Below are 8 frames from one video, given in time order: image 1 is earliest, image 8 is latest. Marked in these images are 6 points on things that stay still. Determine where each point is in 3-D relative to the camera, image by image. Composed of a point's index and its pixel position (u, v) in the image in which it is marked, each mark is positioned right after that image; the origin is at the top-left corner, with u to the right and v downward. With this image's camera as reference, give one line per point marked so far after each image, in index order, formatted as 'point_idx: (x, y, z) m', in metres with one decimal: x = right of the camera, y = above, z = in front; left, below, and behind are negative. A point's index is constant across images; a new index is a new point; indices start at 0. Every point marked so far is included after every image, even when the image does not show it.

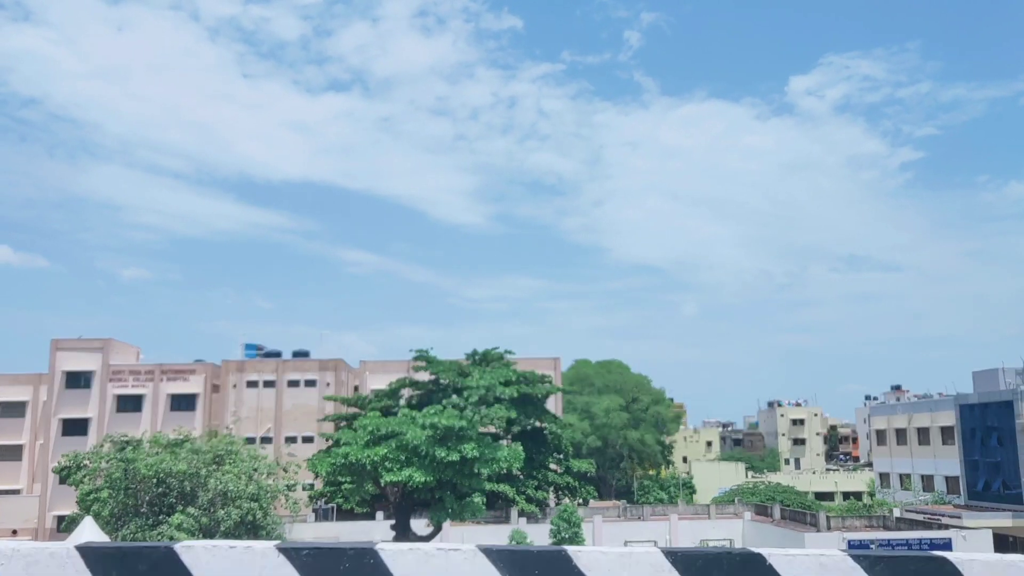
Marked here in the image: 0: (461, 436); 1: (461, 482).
0: (-1.3, -3.7, +19.3) m
1: (-1.3, -4.9, +19.3) m
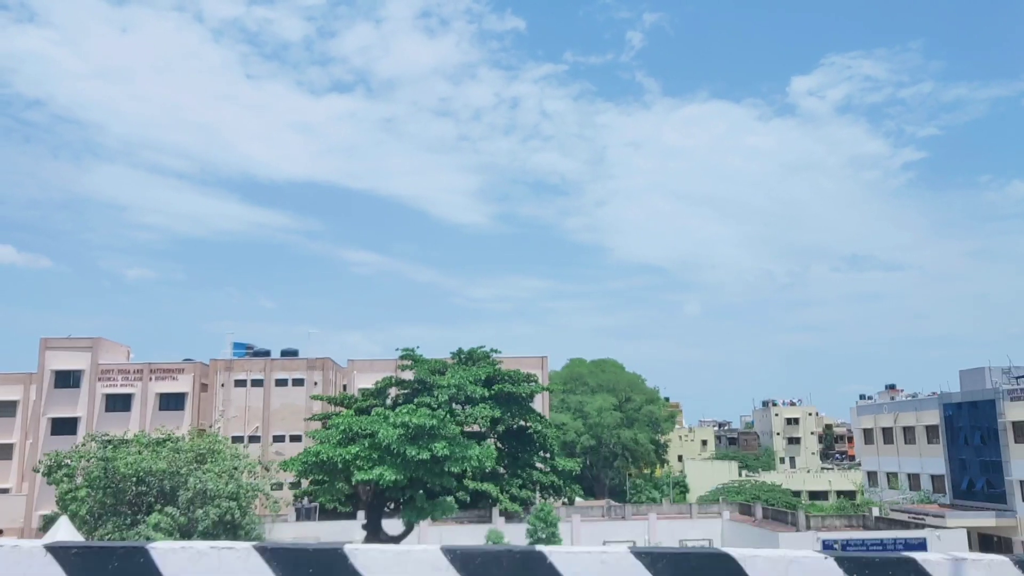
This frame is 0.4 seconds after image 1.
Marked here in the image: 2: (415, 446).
0: (-2.0, -3.7, +19.3) m
1: (-2.0, -4.8, +19.2) m
2: (-2.4, -3.9, +18.8) m
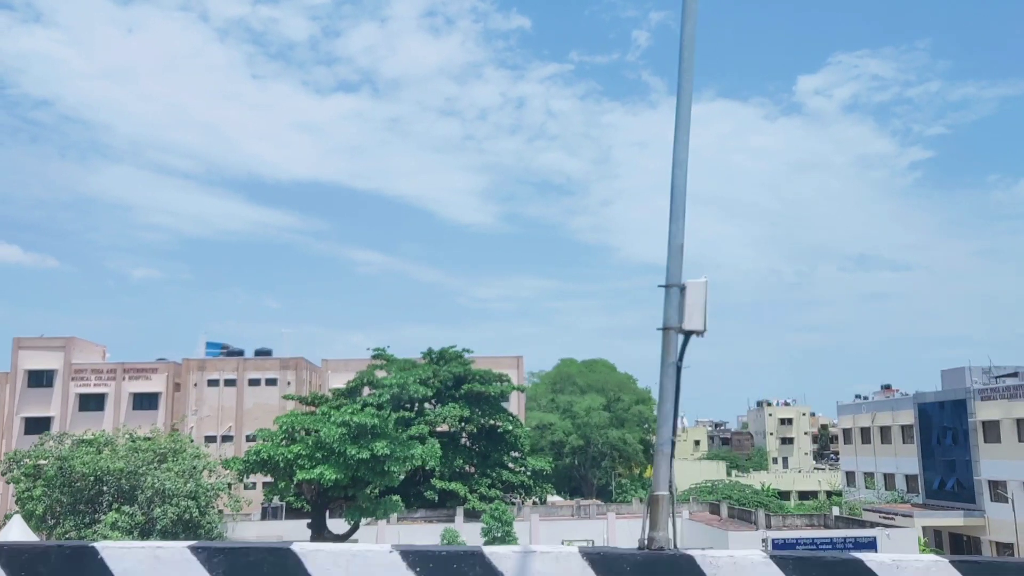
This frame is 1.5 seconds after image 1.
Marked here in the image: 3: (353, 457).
0: (-3.4, -3.7, +19.2) m
1: (-3.4, -4.8, +19.2) m
2: (-3.8, -3.9, +18.8) m
3: (-3.9, -4.1, +18.7) m
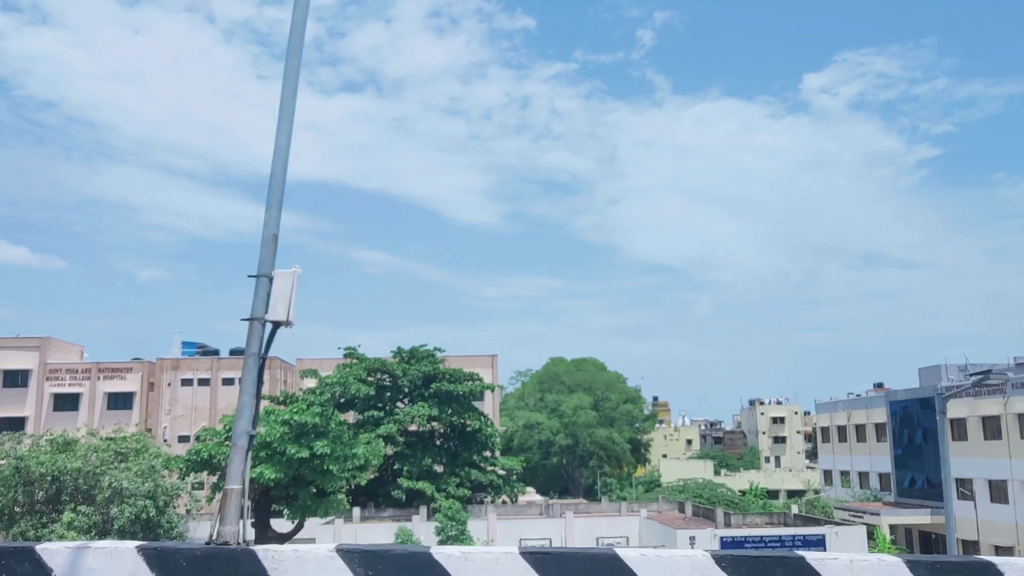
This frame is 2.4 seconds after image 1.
0: (-4.8, -3.6, +19.1) m
1: (-4.9, -4.8, +19.1) m
2: (-5.3, -3.8, +18.7) m
3: (-5.3, -4.1, +18.6) m
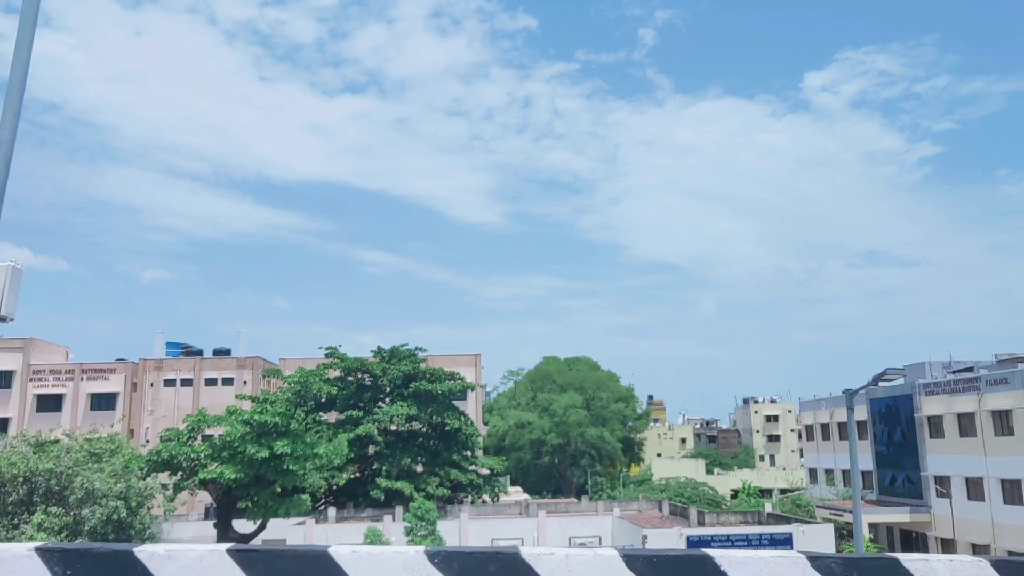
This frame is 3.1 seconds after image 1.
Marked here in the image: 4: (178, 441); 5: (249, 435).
0: (-5.8, -3.6, +19.0) m
1: (-5.8, -4.7, +19.0) m
2: (-6.2, -3.8, +18.6) m
3: (-6.2, -4.0, +18.5) m
4: (-8.4, -3.8, +19.2) m
5: (-6.4, -3.6, +18.7) m
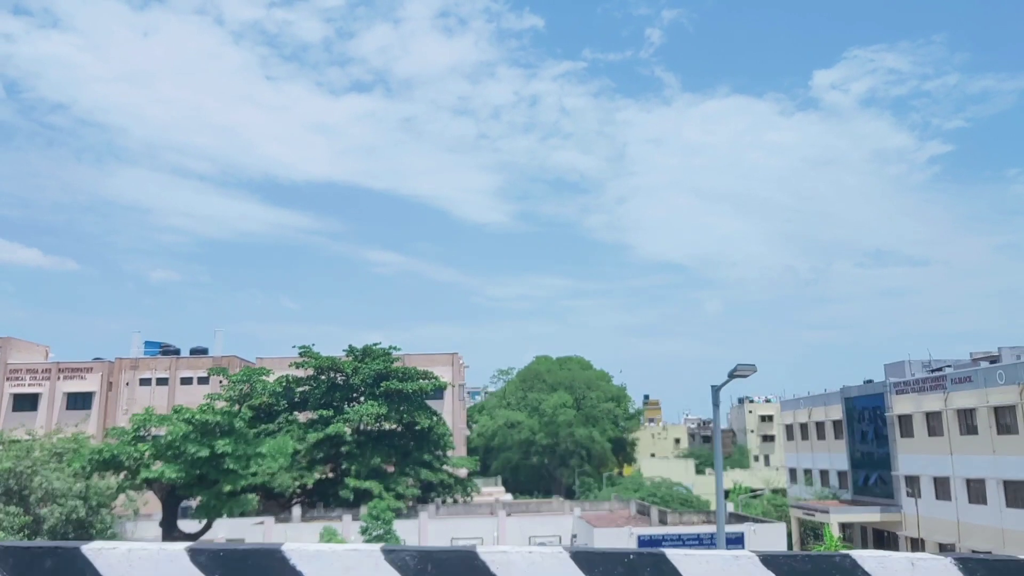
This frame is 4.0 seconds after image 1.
0: (-7.1, -3.5, +19.0) m
1: (-7.1, -4.7, +19.0) m
2: (-7.6, -3.7, +18.6) m
3: (-7.6, -4.0, +18.5) m
4: (-9.7, -3.8, +19.2) m
5: (-7.8, -3.5, +18.7) m
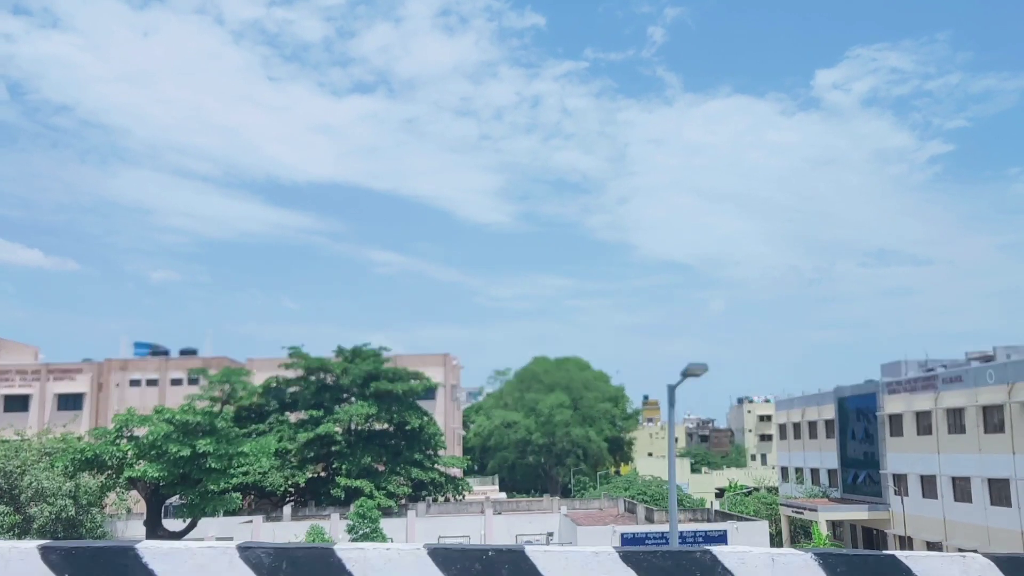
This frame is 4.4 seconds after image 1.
0: (-7.6, -3.5, +19.0) m
1: (-7.6, -4.7, +19.0) m
2: (-8.0, -3.7, +18.6) m
3: (-8.0, -4.0, +18.5) m
4: (-10.1, -3.8, +19.2) m
5: (-8.2, -3.5, +18.7) m
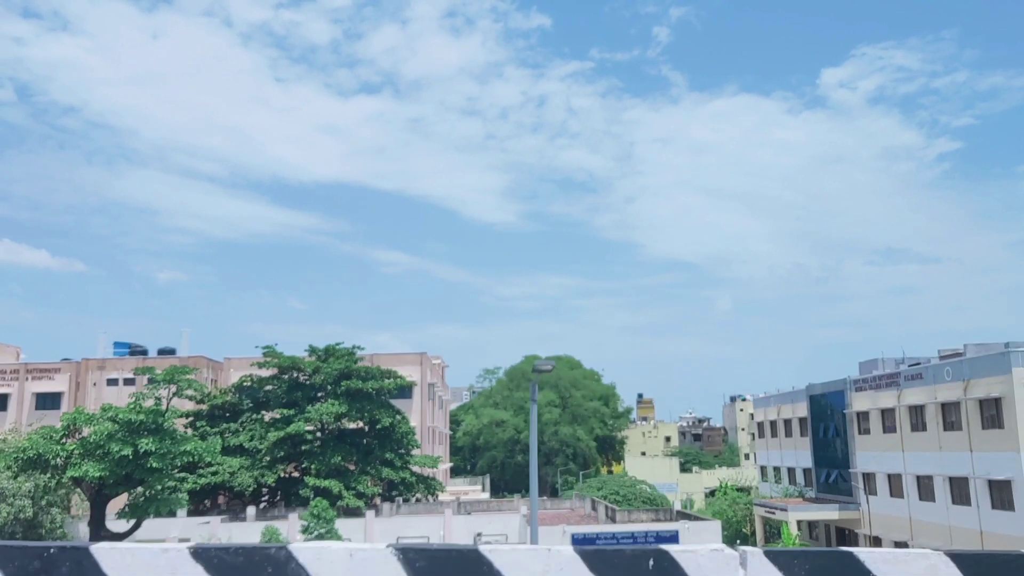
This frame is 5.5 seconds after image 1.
0: (-8.9, -3.5, +18.9) m
1: (-8.9, -4.6, +18.8) m
2: (-9.3, -3.7, +18.4) m
3: (-9.4, -4.0, +18.4) m
4: (-11.5, -3.8, +19.1) m
5: (-9.6, -3.5, +18.6) m
